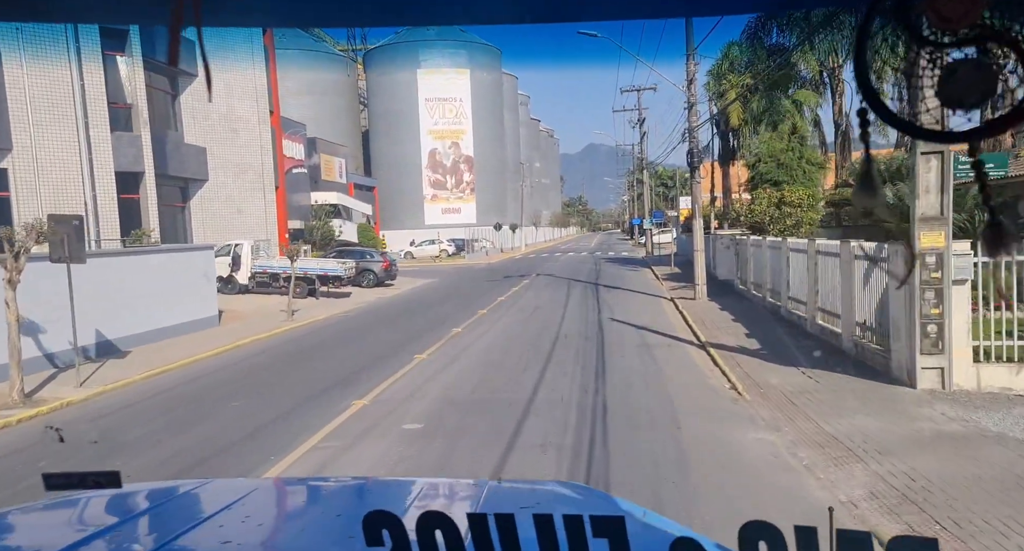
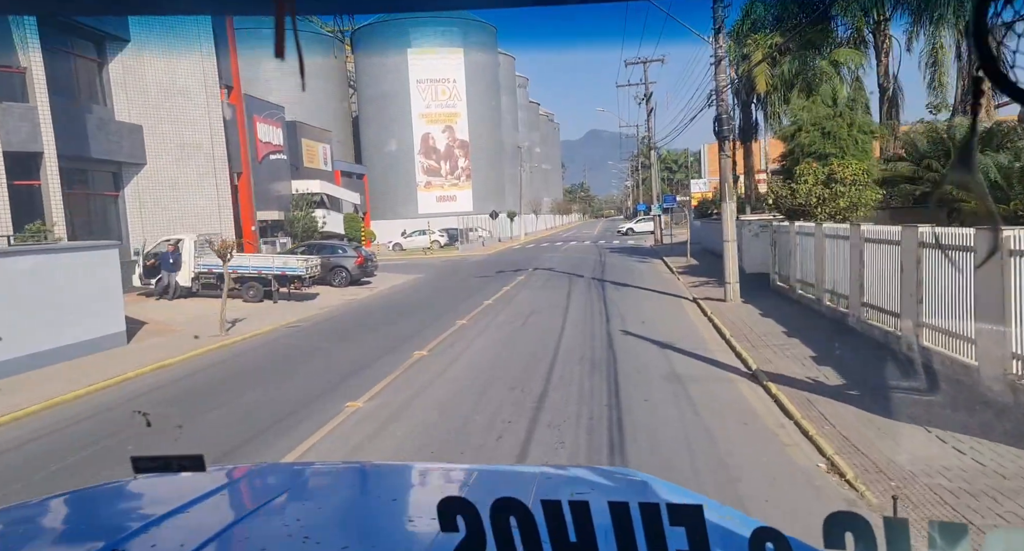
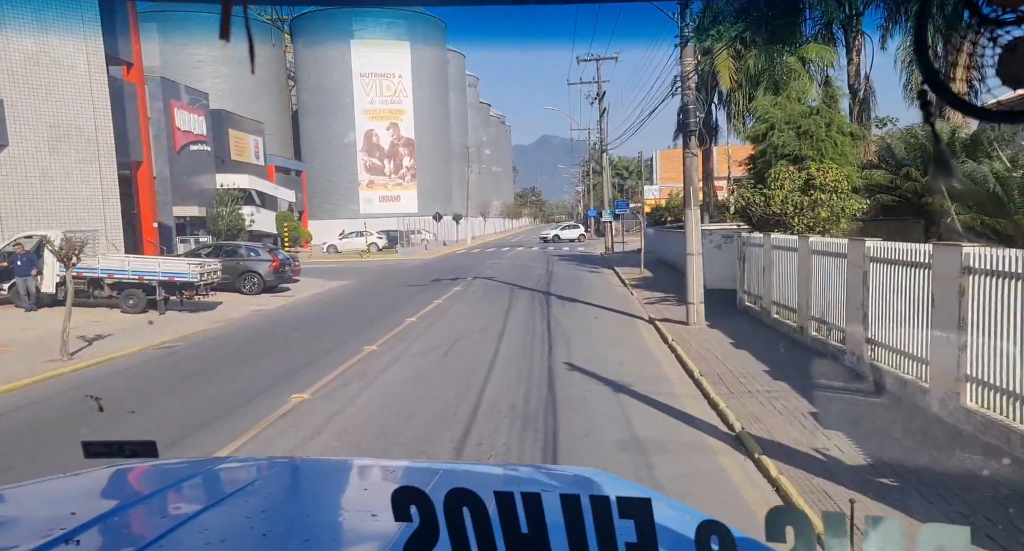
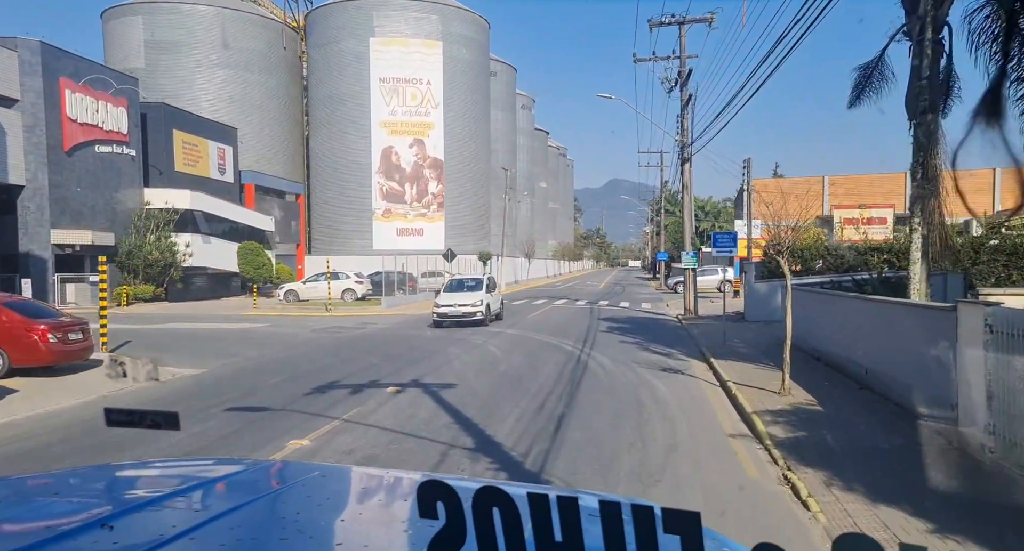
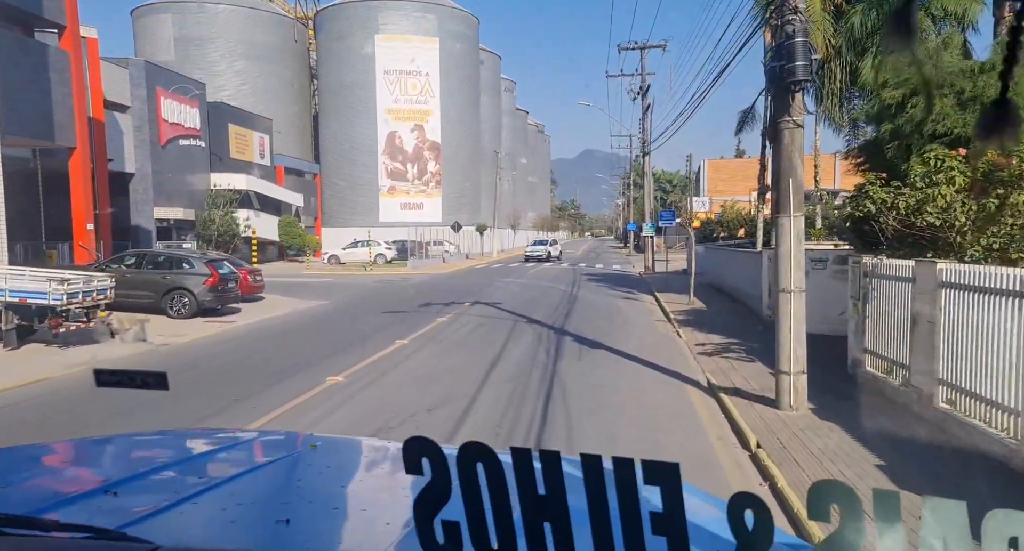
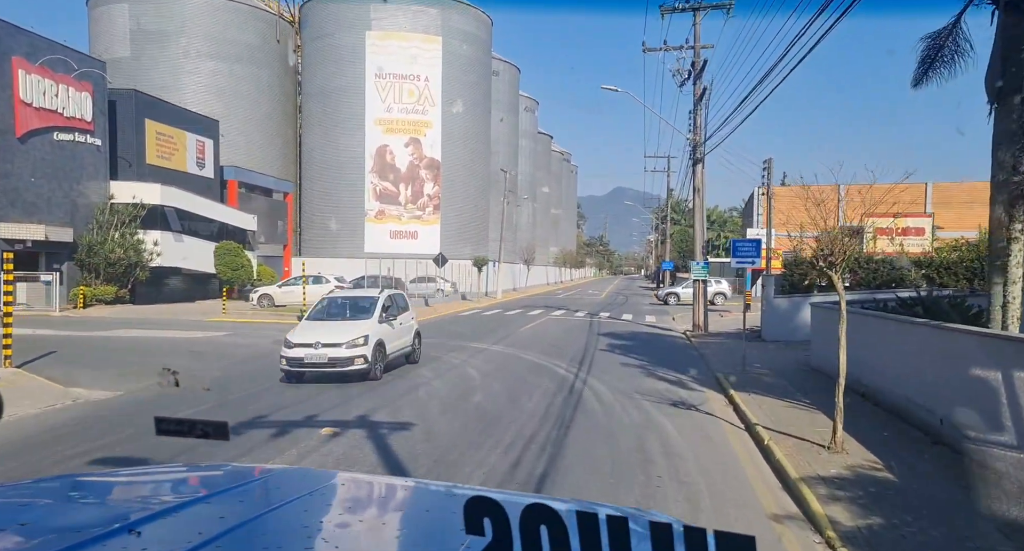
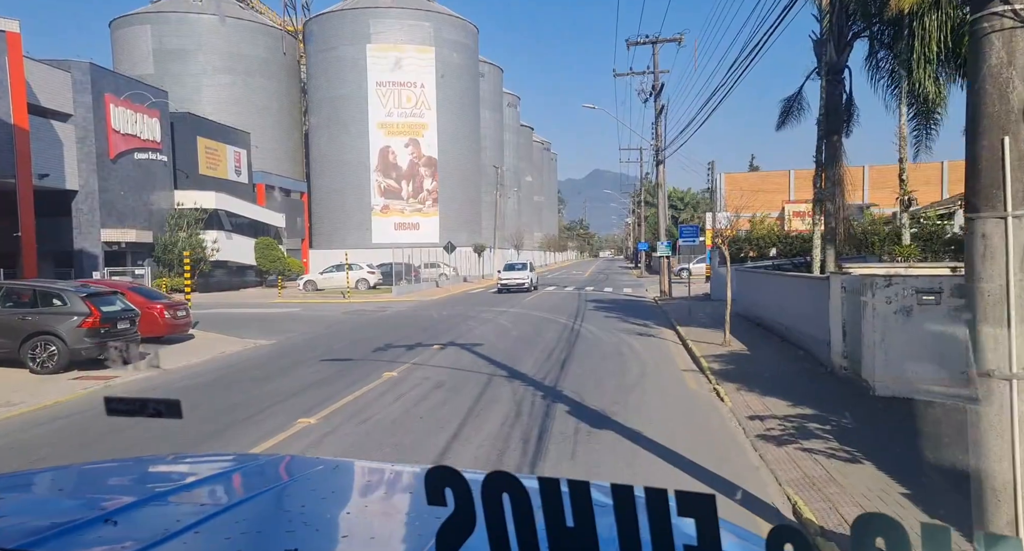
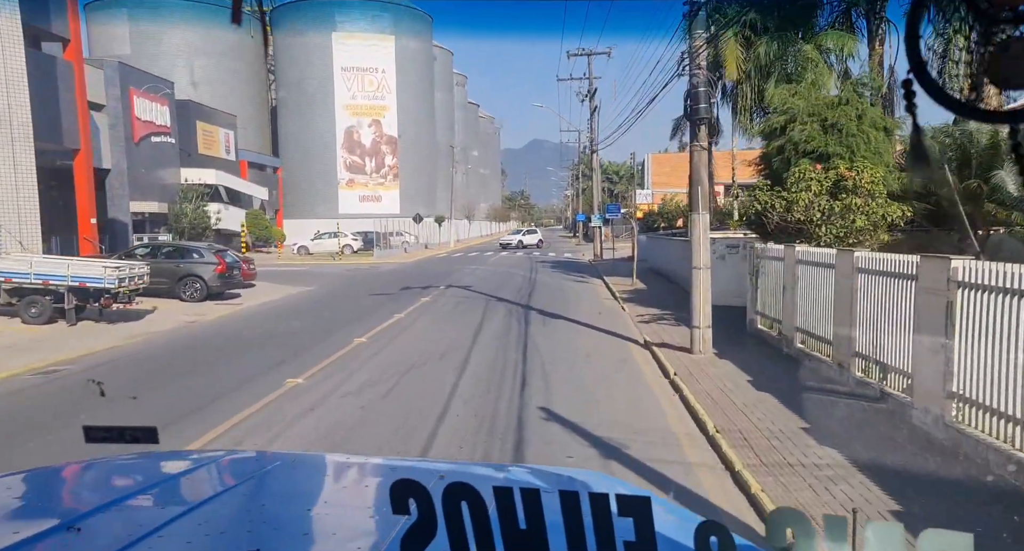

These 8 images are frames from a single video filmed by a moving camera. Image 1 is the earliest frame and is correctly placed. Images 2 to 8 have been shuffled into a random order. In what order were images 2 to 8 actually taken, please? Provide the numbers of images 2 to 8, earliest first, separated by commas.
2, 3, 8, 5, 7, 4, 6
